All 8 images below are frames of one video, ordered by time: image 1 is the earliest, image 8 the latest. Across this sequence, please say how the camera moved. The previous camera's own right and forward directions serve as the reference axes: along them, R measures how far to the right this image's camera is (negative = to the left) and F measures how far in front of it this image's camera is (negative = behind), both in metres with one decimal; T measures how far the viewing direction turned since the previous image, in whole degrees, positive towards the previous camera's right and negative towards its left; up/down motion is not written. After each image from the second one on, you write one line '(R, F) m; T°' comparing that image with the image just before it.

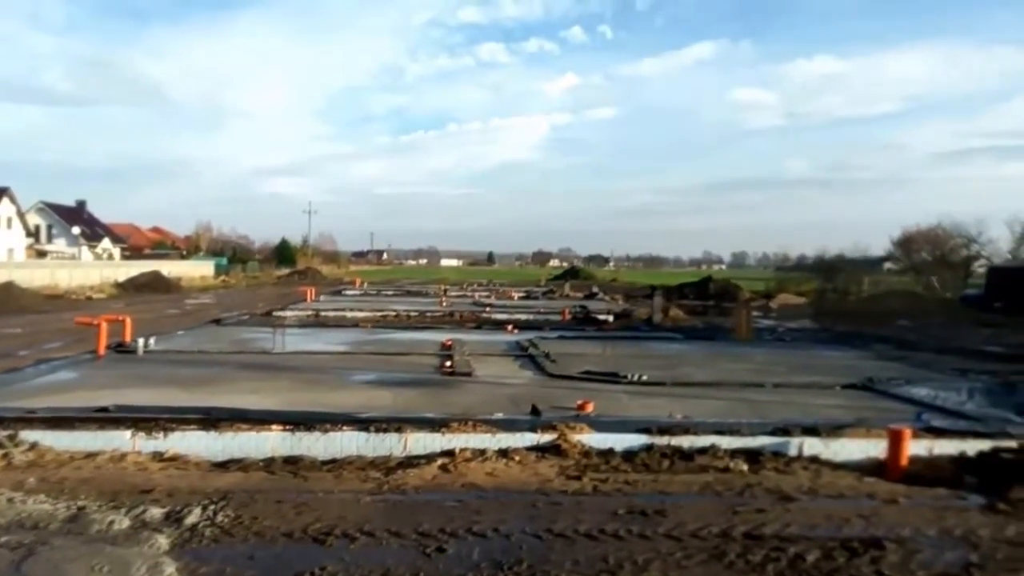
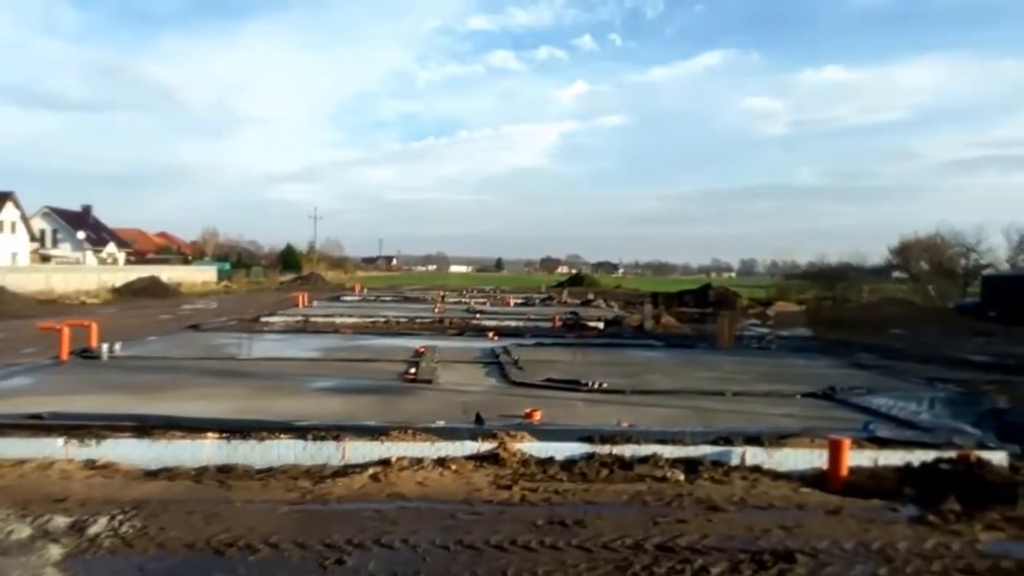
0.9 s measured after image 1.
(+0.4, +0.1) m; 0°
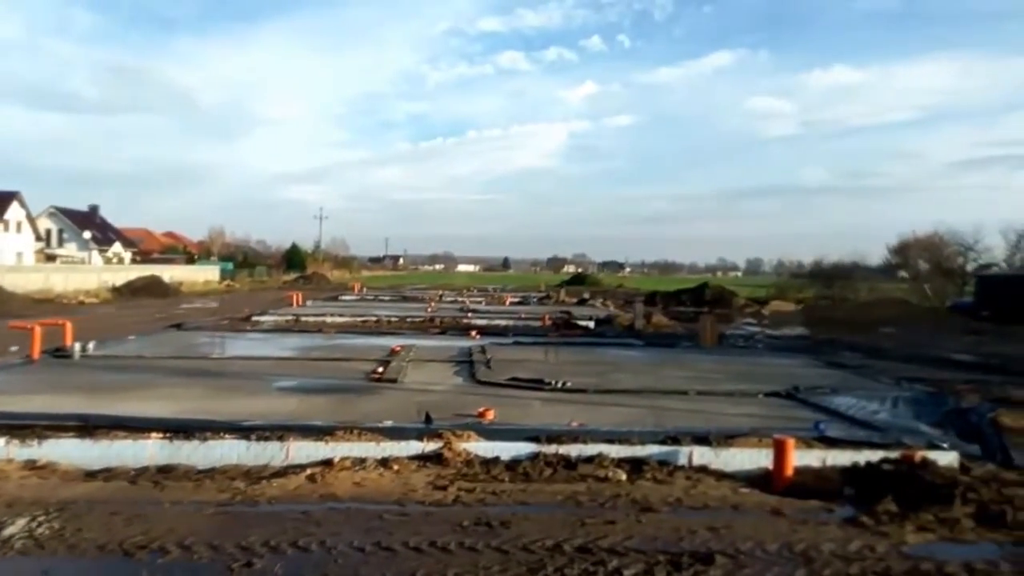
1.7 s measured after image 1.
(+0.4, +0.1) m; 0°
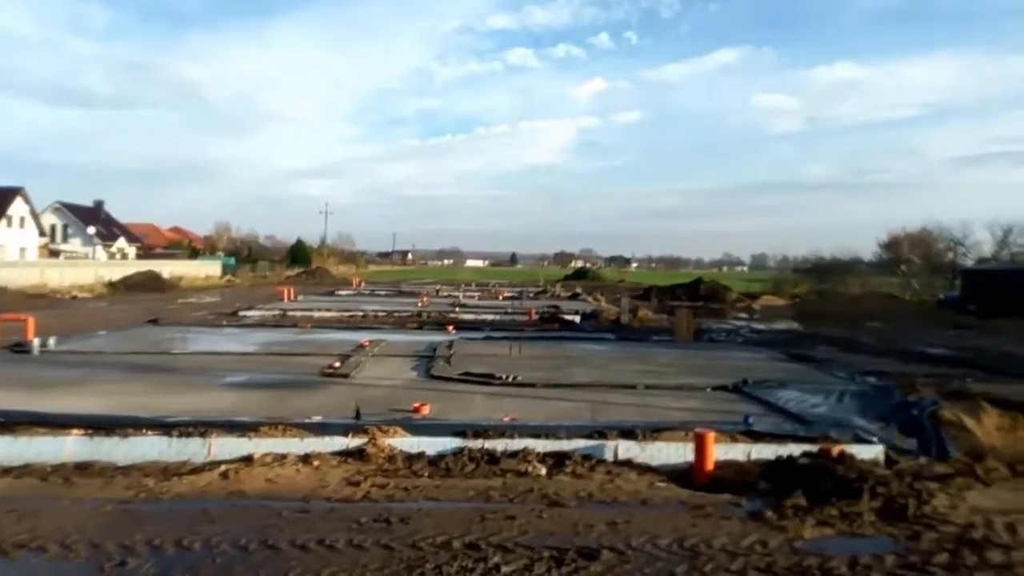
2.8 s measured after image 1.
(+0.5, 0.0) m; +1°
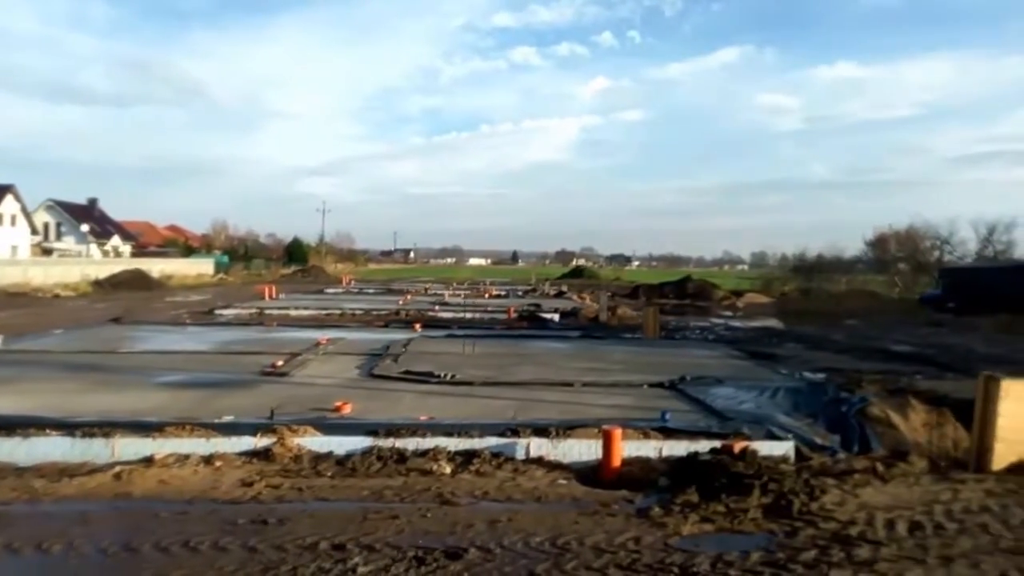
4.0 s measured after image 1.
(+0.6, +0.1) m; +1°
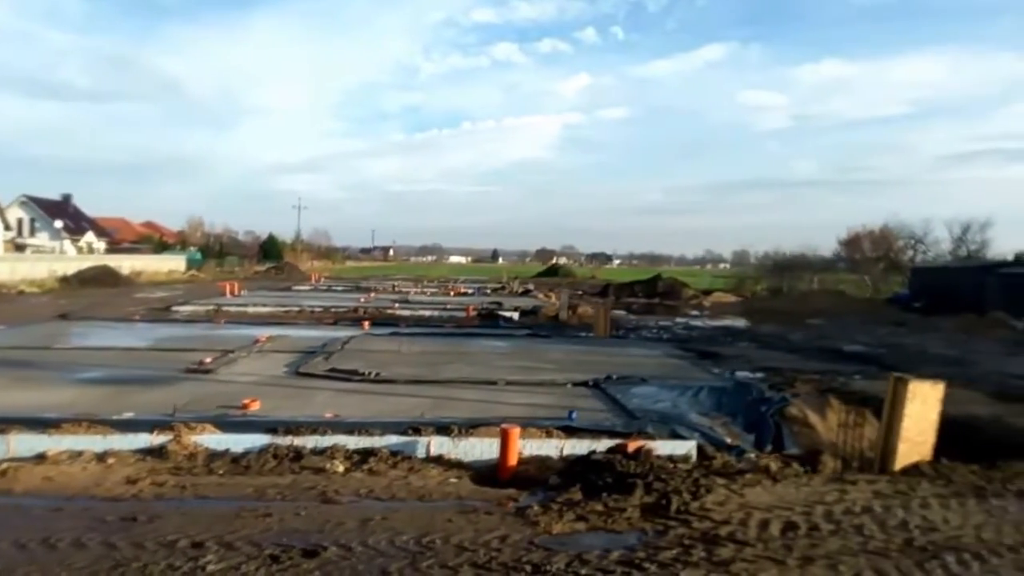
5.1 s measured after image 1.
(+0.5, 0.0) m; +2°
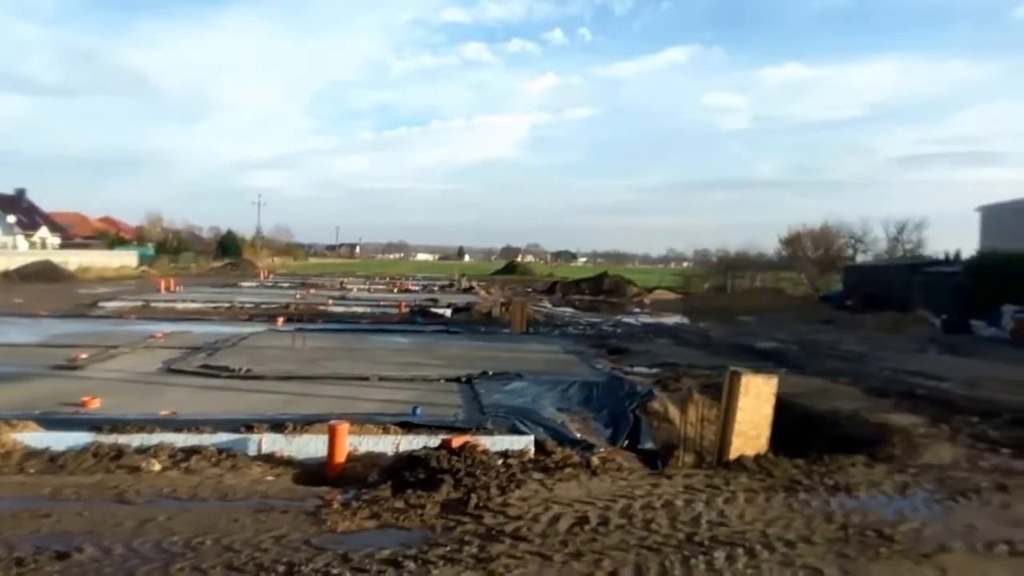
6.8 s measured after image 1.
(+0.8, +0.1) m; +3°
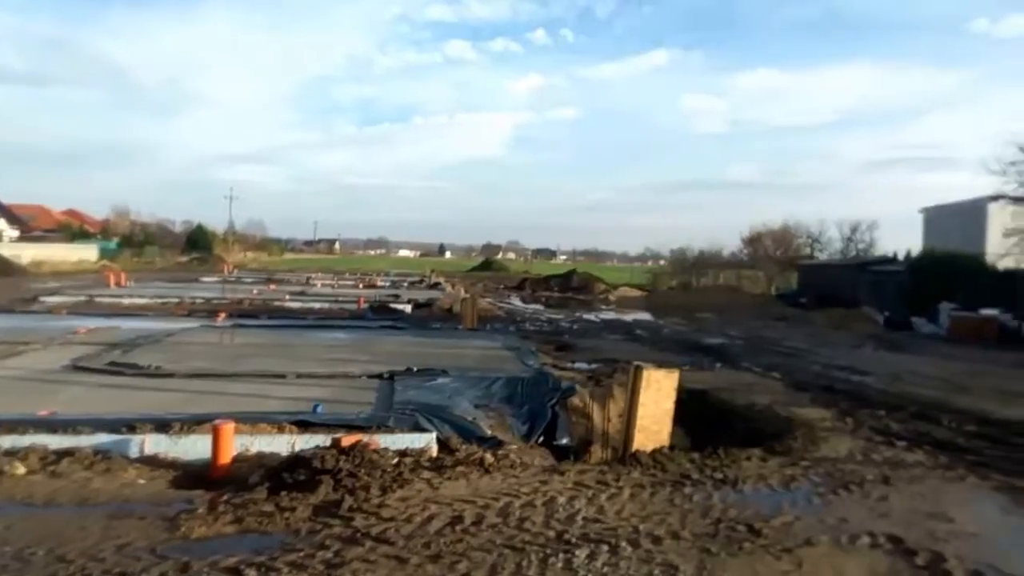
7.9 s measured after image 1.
(+0.4, +0.4) m; +2°
